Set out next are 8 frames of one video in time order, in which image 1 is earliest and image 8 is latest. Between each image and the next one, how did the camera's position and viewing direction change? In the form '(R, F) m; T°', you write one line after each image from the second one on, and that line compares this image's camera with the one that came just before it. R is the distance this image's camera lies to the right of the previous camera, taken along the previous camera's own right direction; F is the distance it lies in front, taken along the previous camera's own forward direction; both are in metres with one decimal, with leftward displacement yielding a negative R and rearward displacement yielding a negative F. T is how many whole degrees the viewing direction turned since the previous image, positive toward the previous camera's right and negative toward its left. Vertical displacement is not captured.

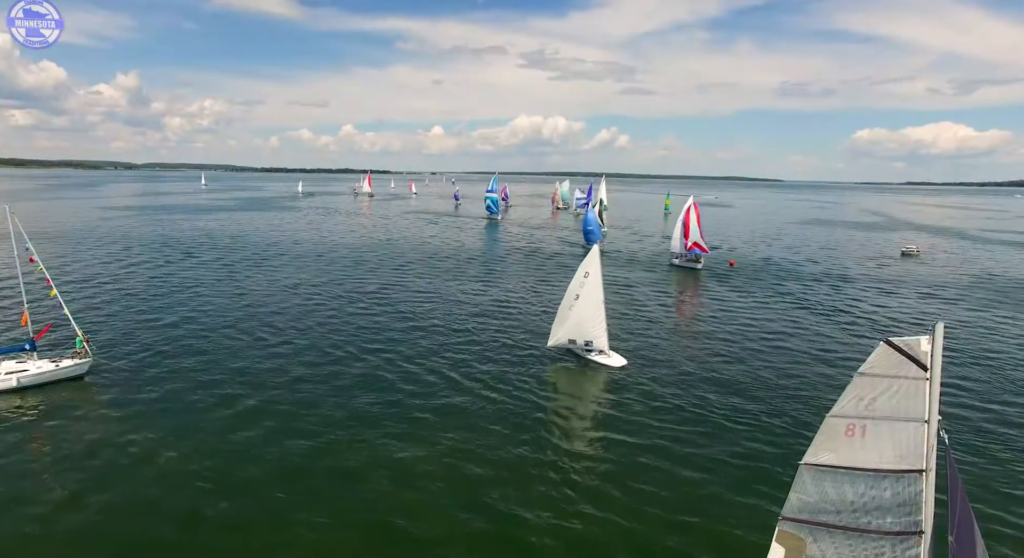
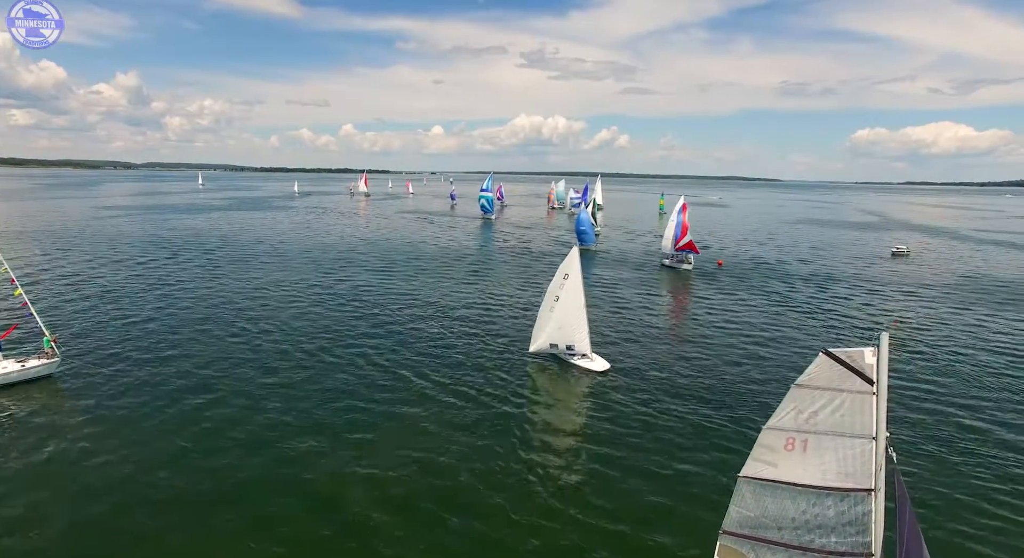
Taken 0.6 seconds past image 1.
(+1.3, +0.2) m; 0°
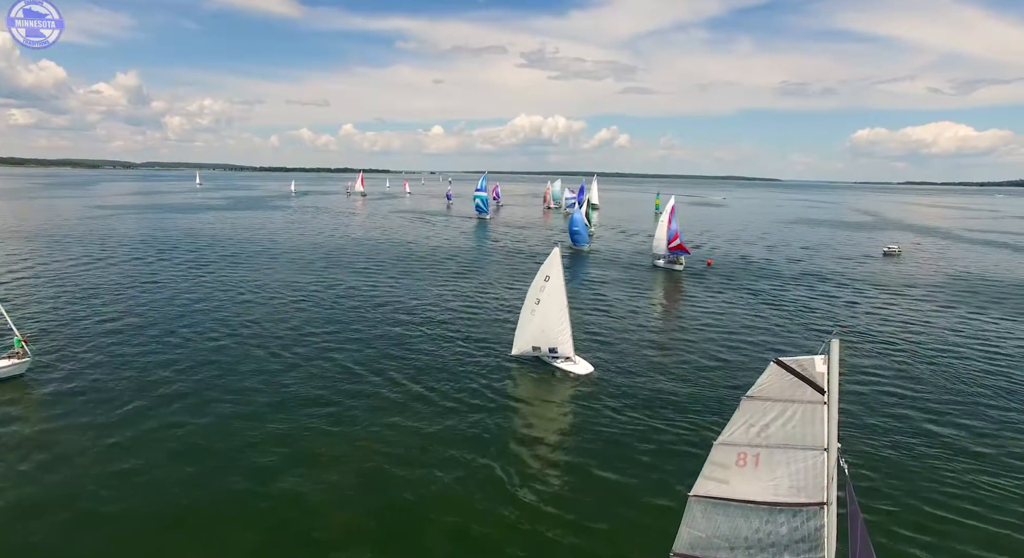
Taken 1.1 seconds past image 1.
(+1.2, +0.1) m; 0°
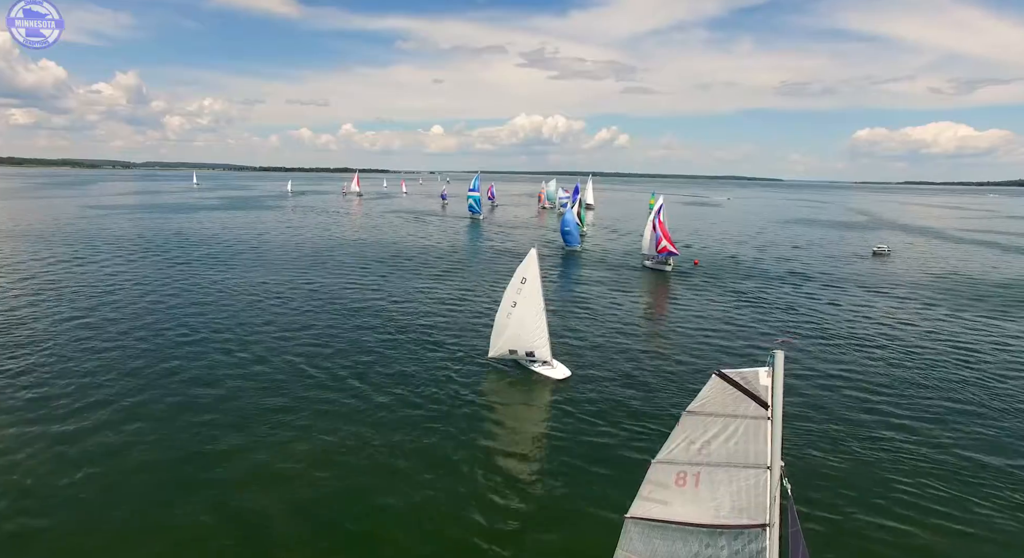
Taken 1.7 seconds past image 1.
(+1.3, 0.0) m; 0°
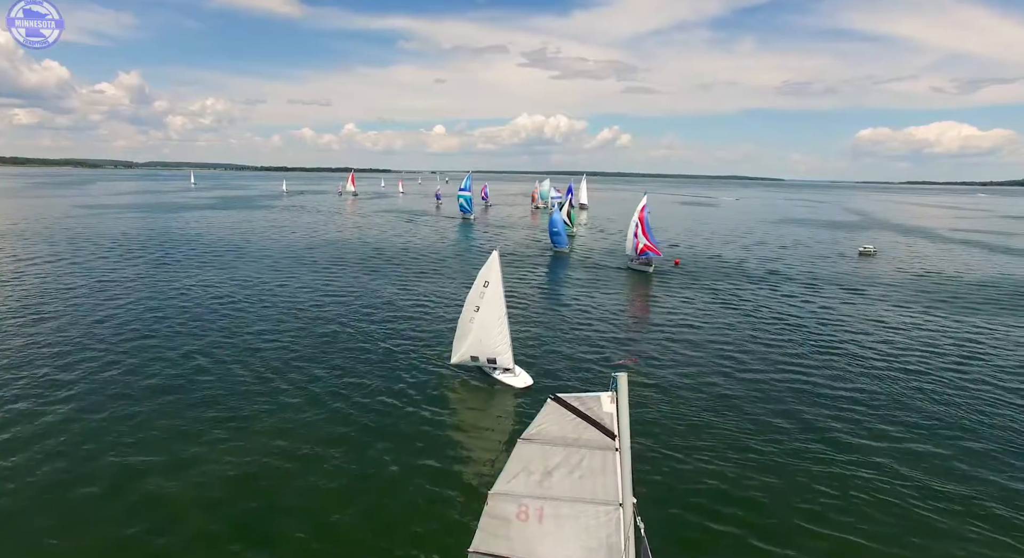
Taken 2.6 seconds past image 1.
(+2.3, +0.2) m; 0°
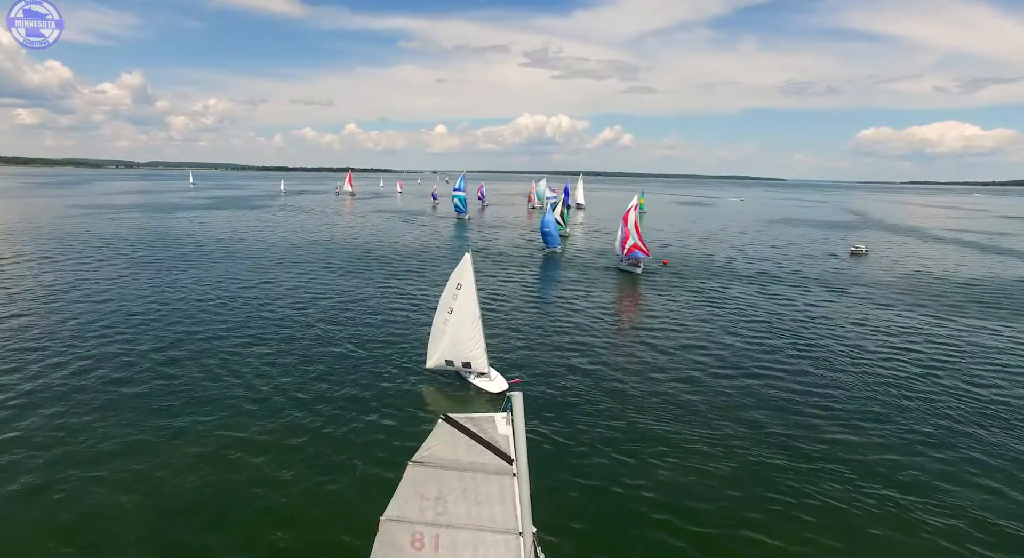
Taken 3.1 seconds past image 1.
(+1.3, +0.1) m; 0°
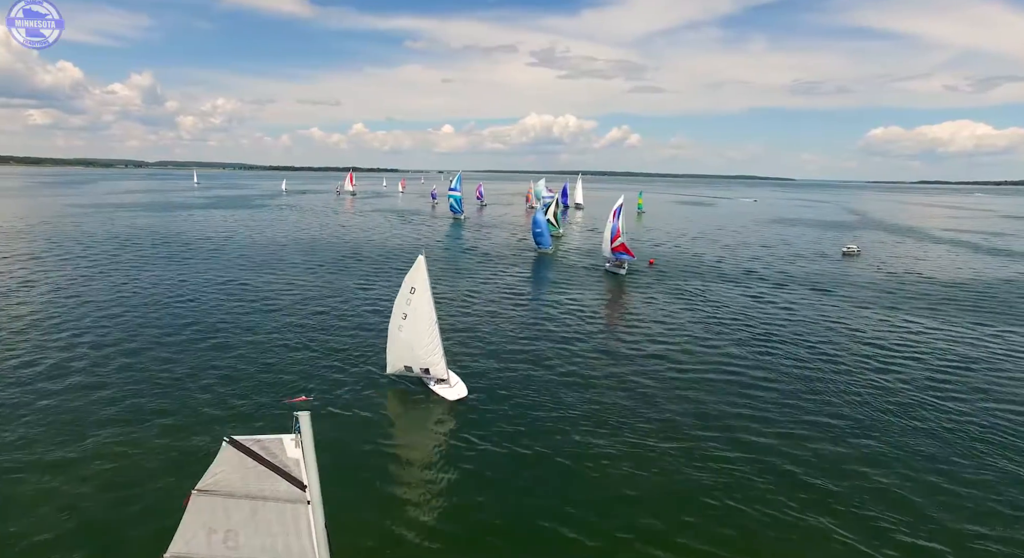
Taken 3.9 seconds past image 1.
(+2.3, +0.2) m; 0°
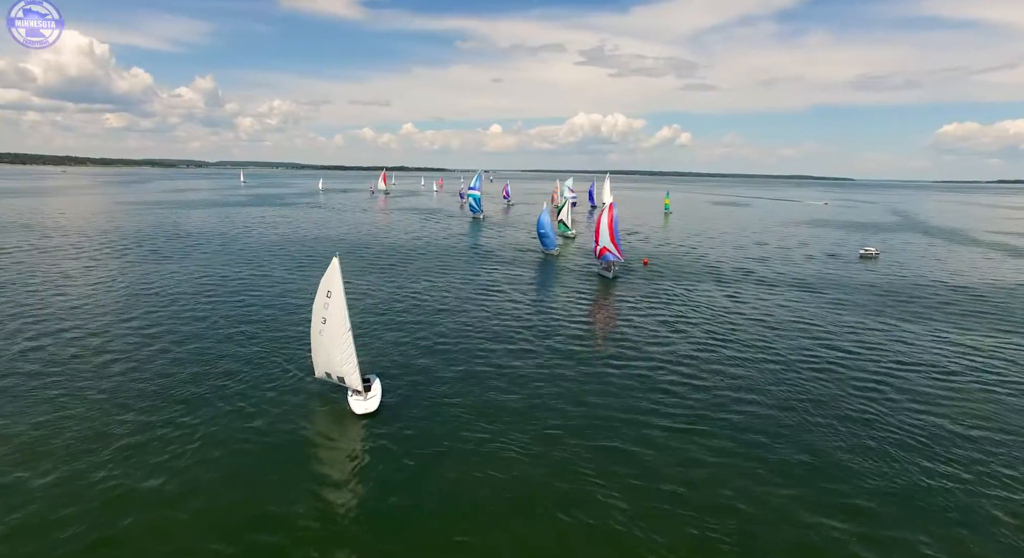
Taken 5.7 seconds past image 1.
(+5.8, +0.9) m; -4°
